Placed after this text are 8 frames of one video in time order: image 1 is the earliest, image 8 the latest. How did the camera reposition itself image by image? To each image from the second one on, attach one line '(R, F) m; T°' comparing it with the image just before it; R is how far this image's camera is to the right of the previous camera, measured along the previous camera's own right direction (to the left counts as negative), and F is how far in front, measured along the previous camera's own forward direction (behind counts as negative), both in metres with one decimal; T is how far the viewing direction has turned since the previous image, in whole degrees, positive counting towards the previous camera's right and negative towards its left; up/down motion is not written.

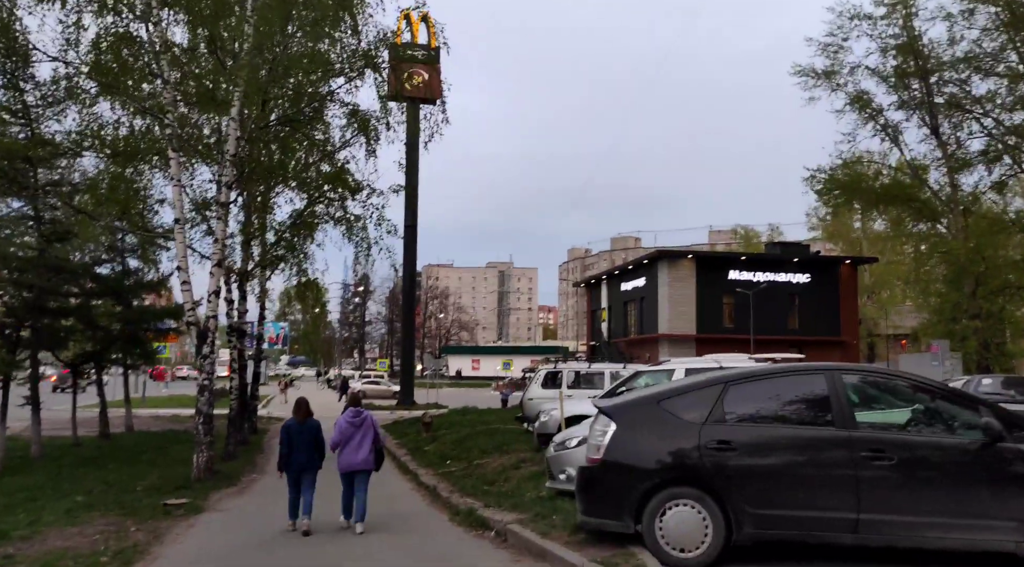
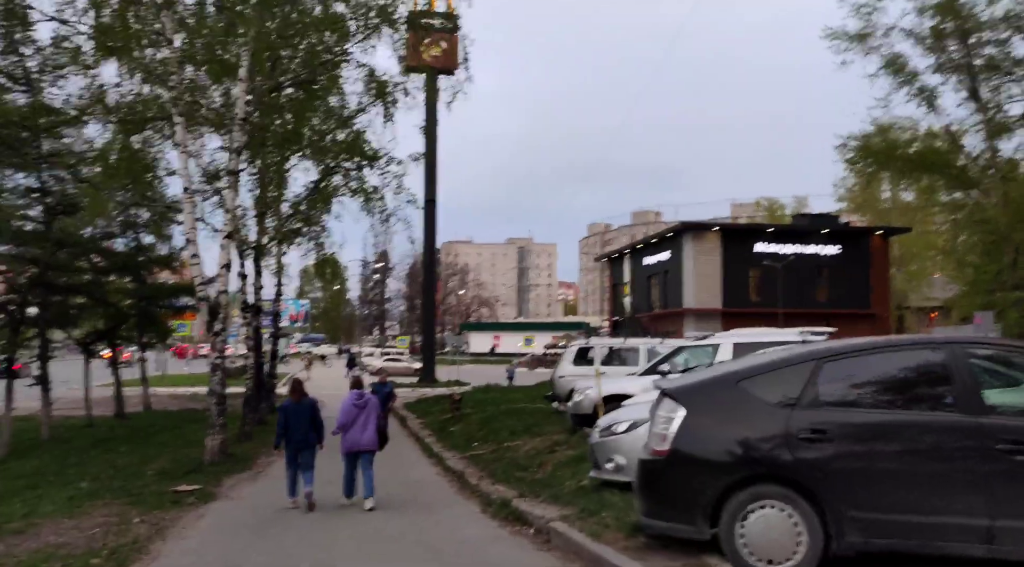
(-0.2, +1.0) m; -1°
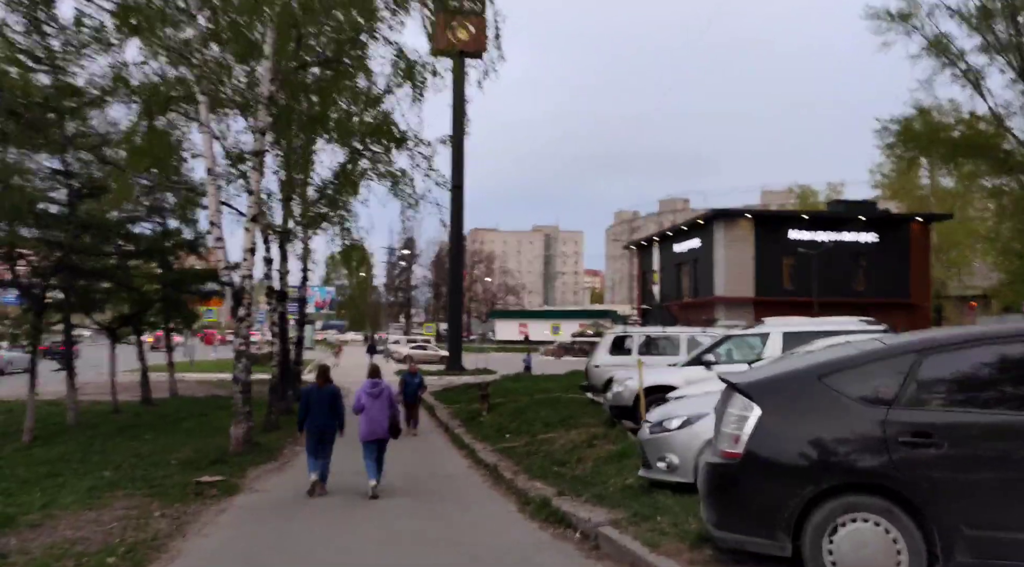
(-0.1, +0.6) m; -2°
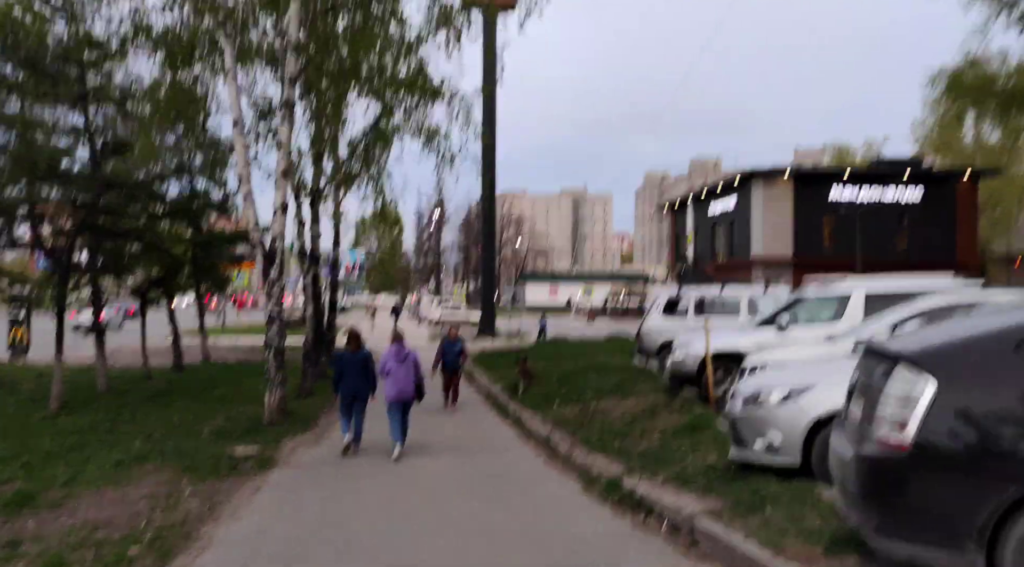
(-0.3, +0.9) m; -2°
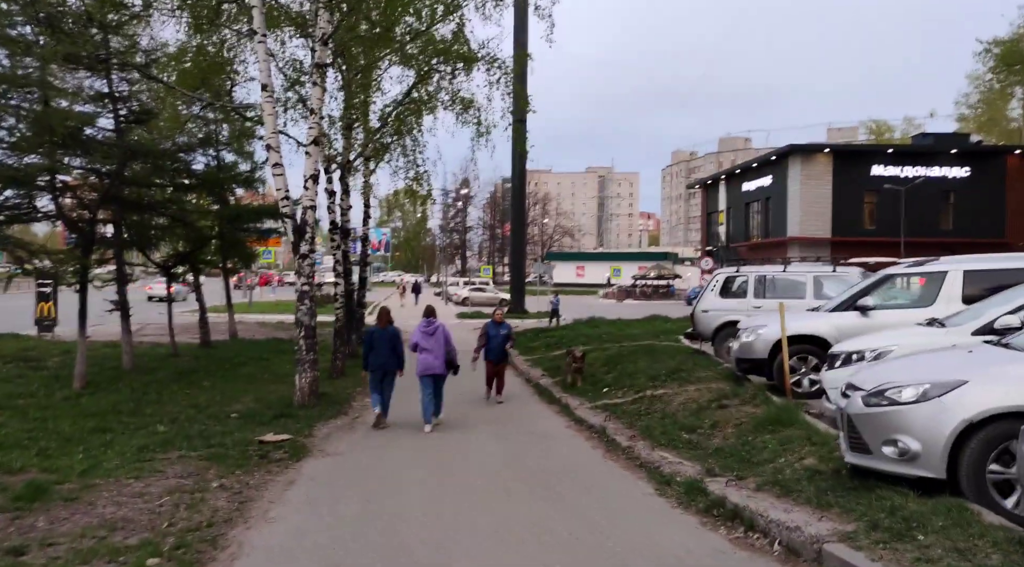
(-0.3, +0.9) m; -2°
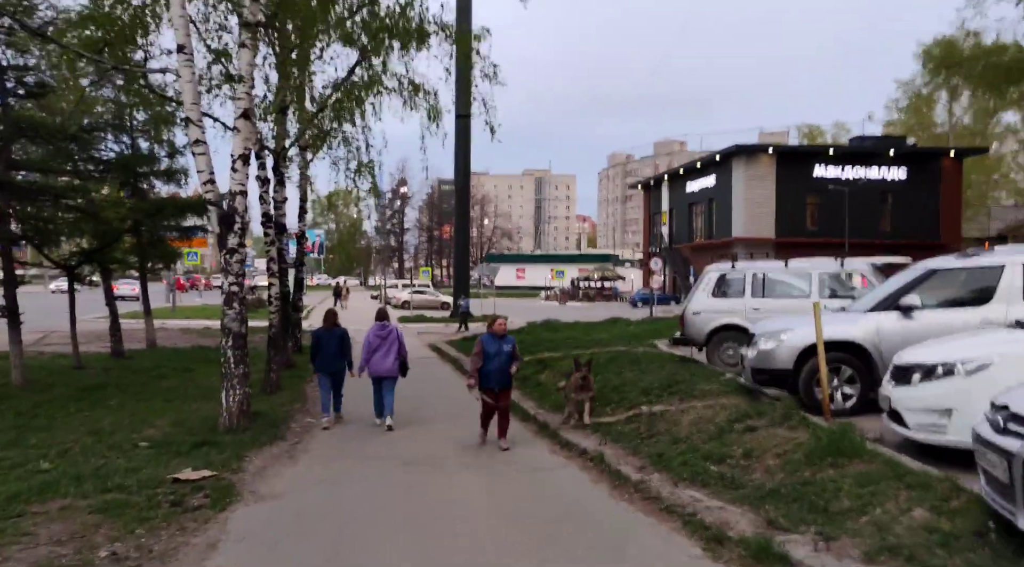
(-0.4, +1.7) m; +4°
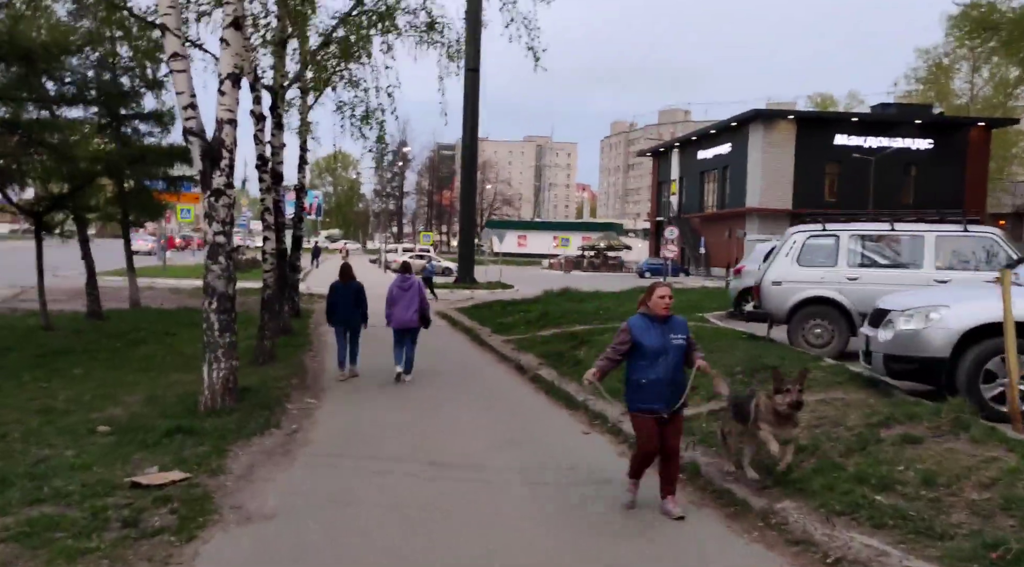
(-0.5, +1.9) m; 0°
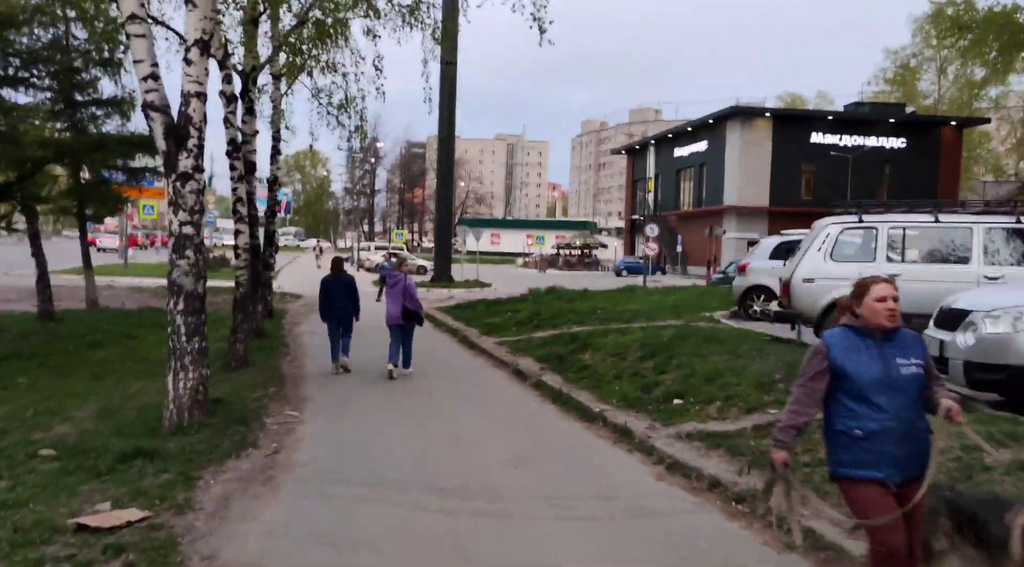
(-0.3, +1.0) m; +2°
